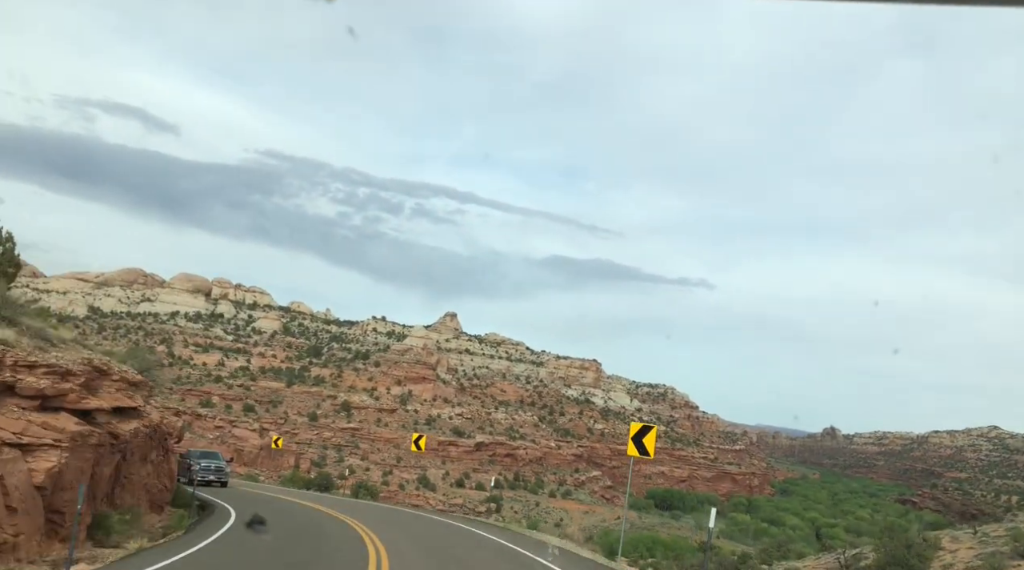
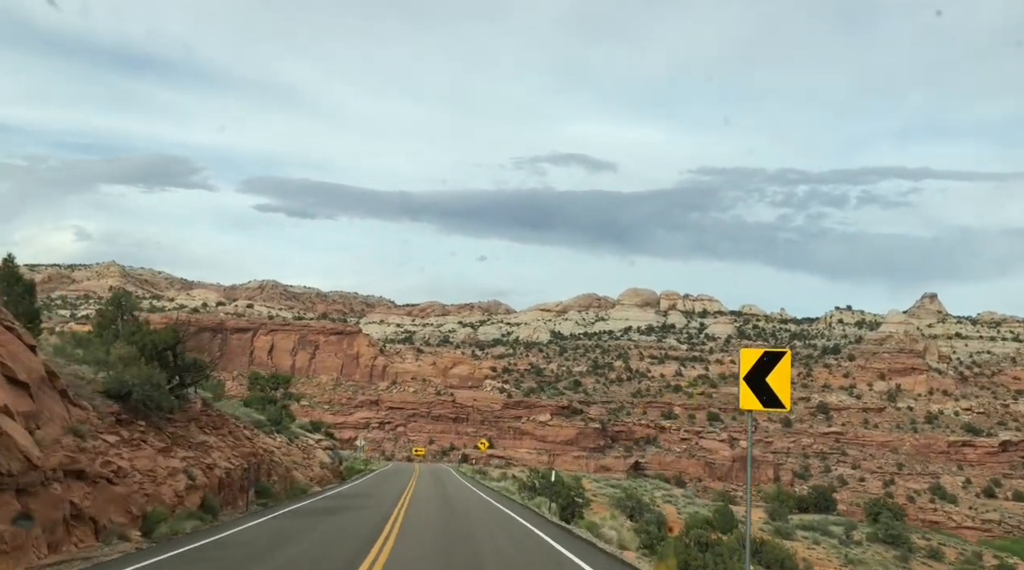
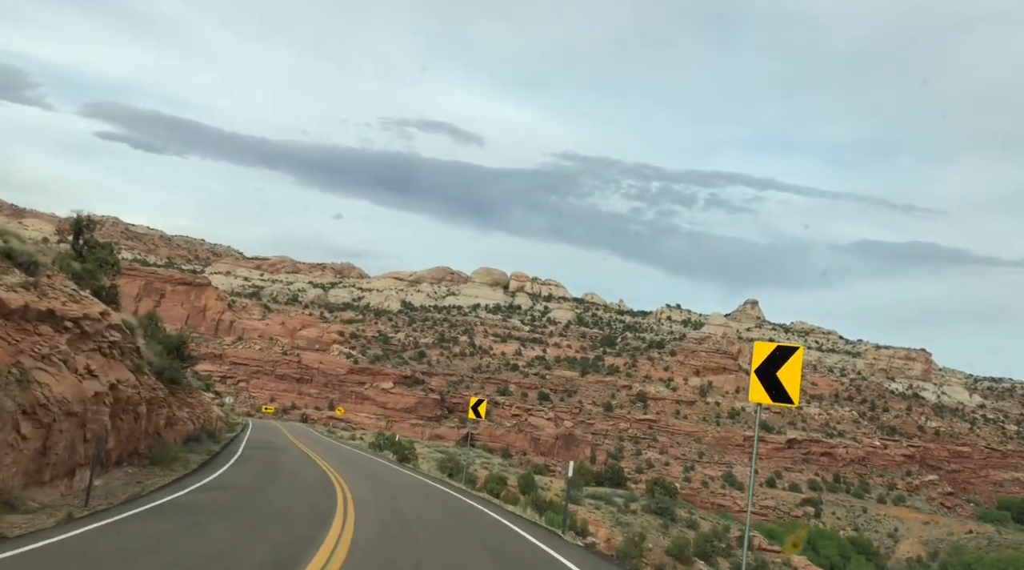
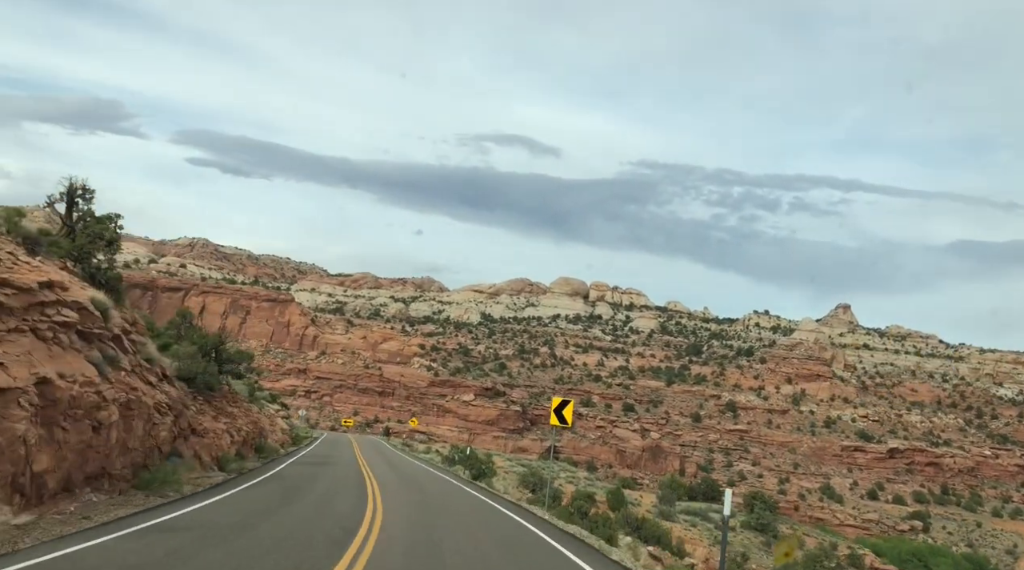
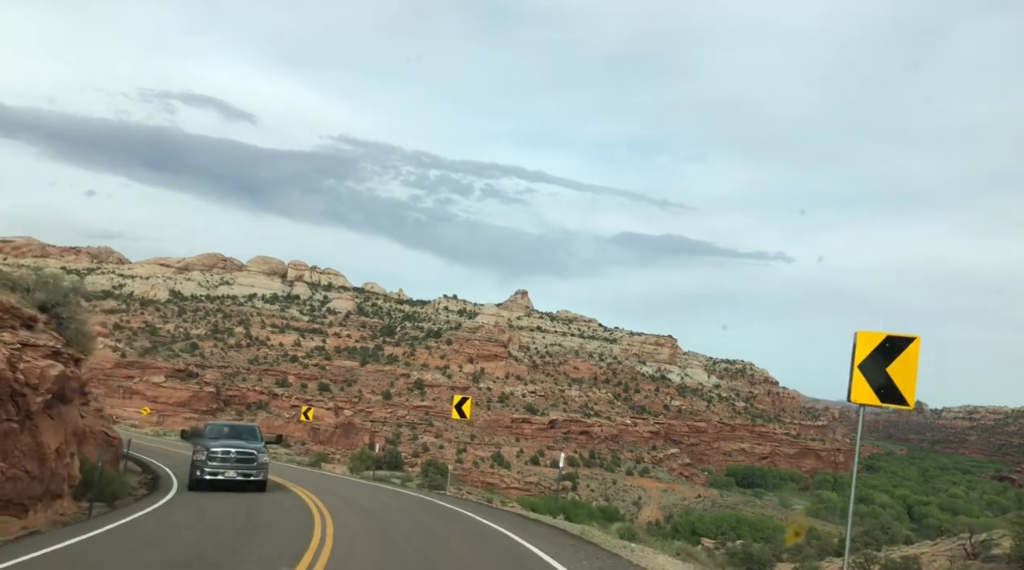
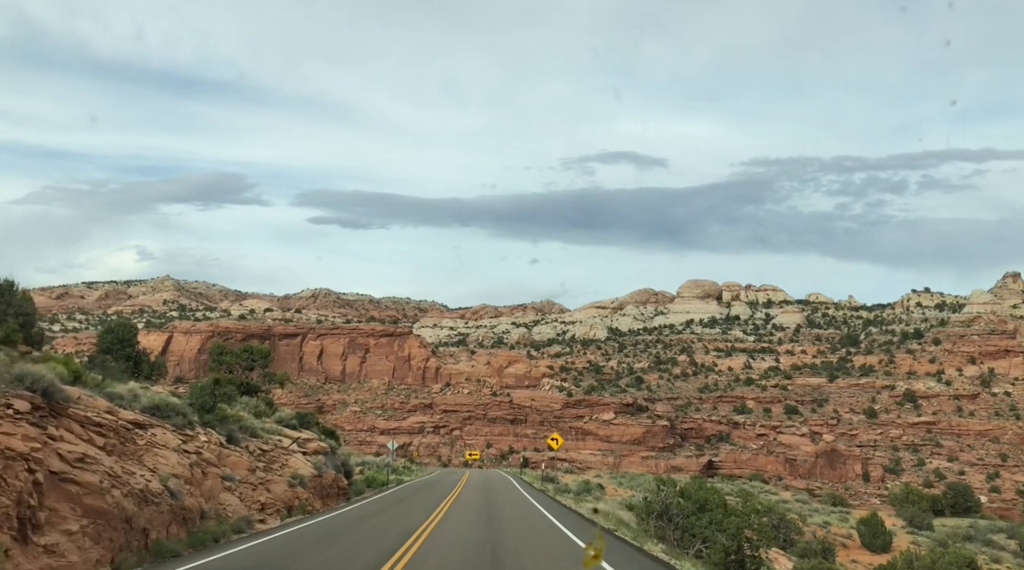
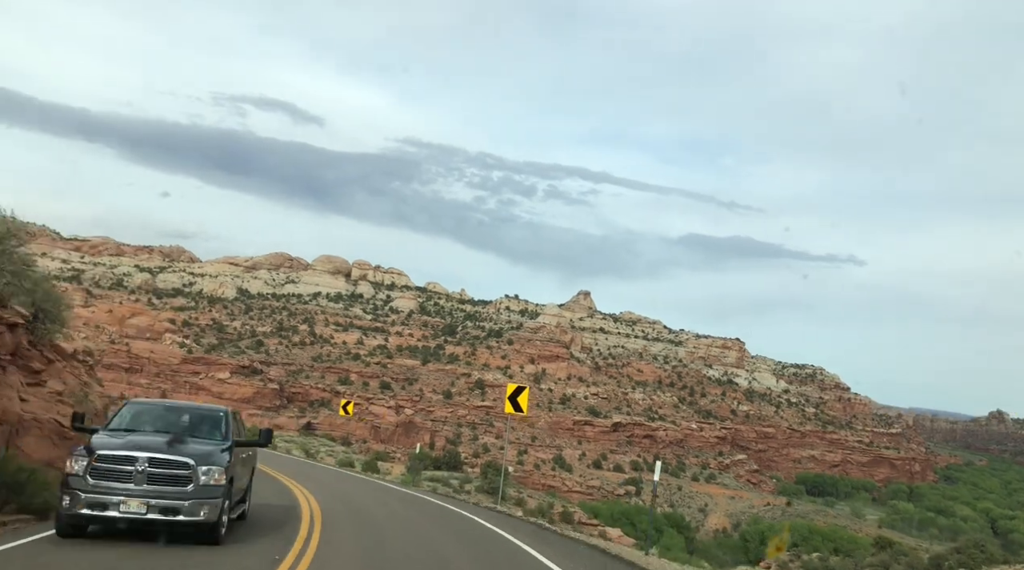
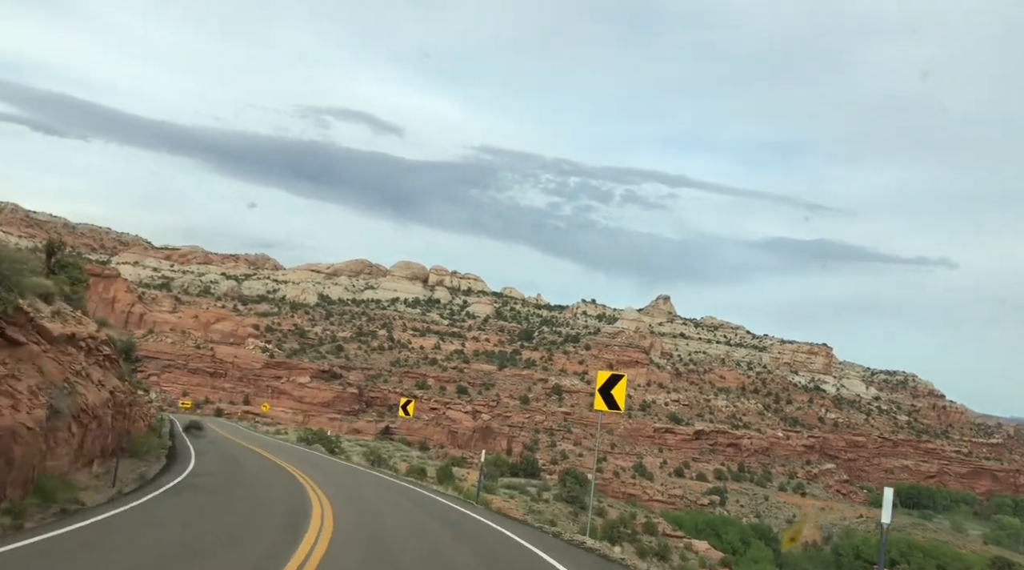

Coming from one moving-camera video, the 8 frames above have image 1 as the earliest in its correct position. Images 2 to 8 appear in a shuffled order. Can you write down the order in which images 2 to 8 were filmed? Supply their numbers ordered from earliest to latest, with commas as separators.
5, 7, 8, 3, 4, 2, 6
